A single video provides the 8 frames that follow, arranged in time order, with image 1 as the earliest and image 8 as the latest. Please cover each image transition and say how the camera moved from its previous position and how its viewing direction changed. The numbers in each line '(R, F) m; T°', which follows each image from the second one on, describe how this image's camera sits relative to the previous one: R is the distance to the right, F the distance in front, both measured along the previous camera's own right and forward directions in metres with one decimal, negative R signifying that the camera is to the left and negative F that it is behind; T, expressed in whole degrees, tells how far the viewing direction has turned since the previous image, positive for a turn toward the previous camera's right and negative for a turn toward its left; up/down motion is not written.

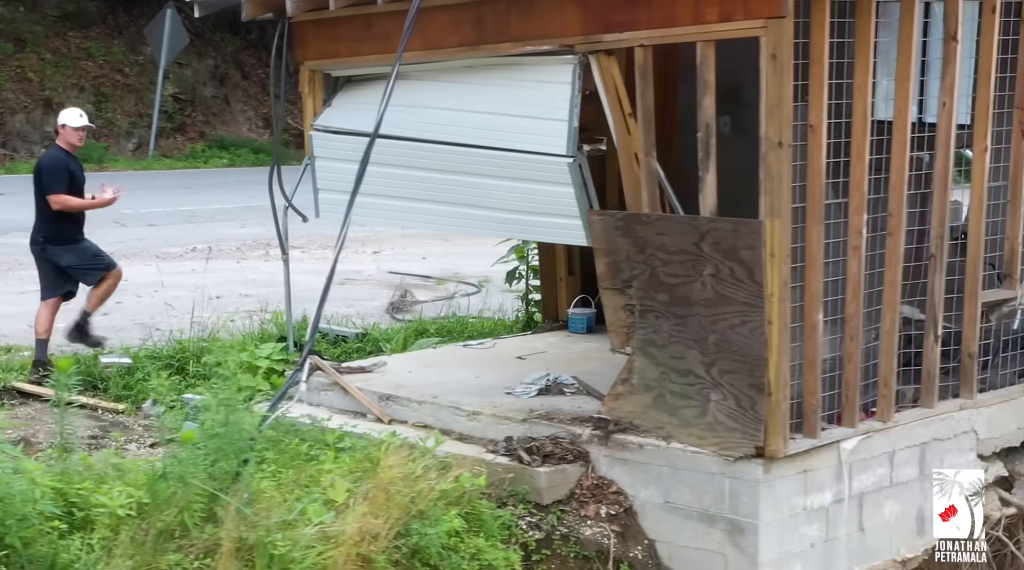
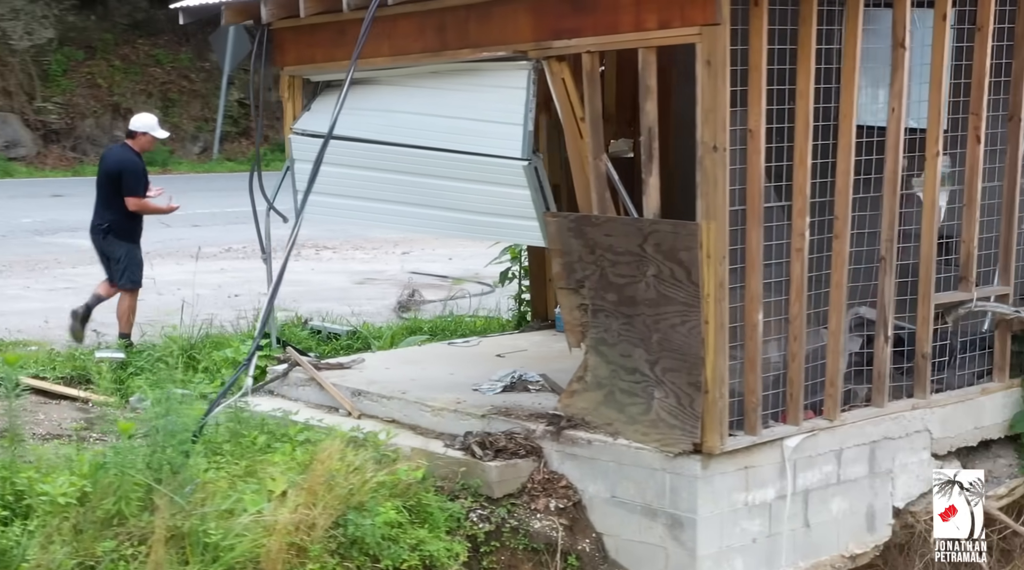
(+0.4, -0.2) m; -2°
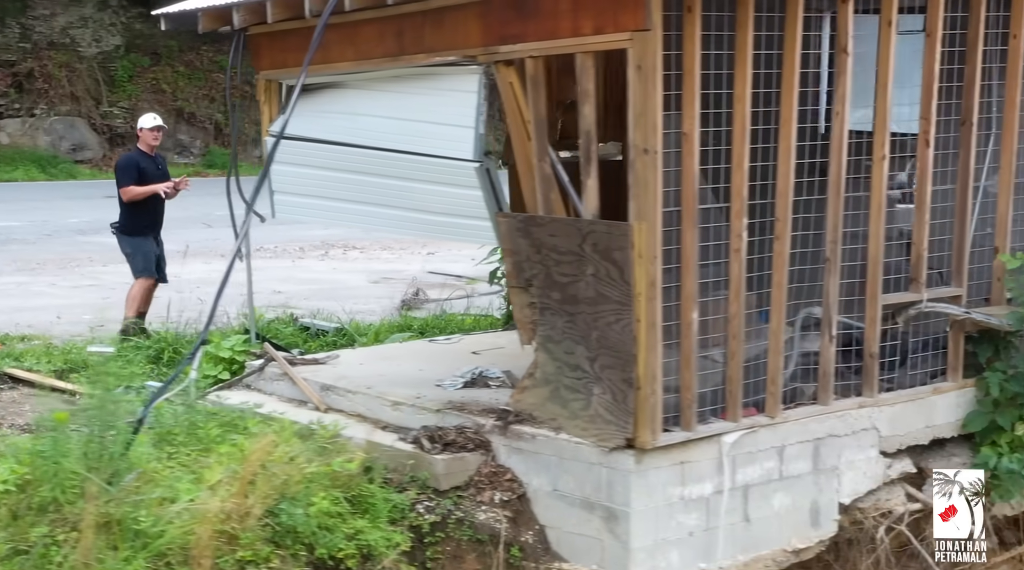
(+0.4, -0.2) m; -2°
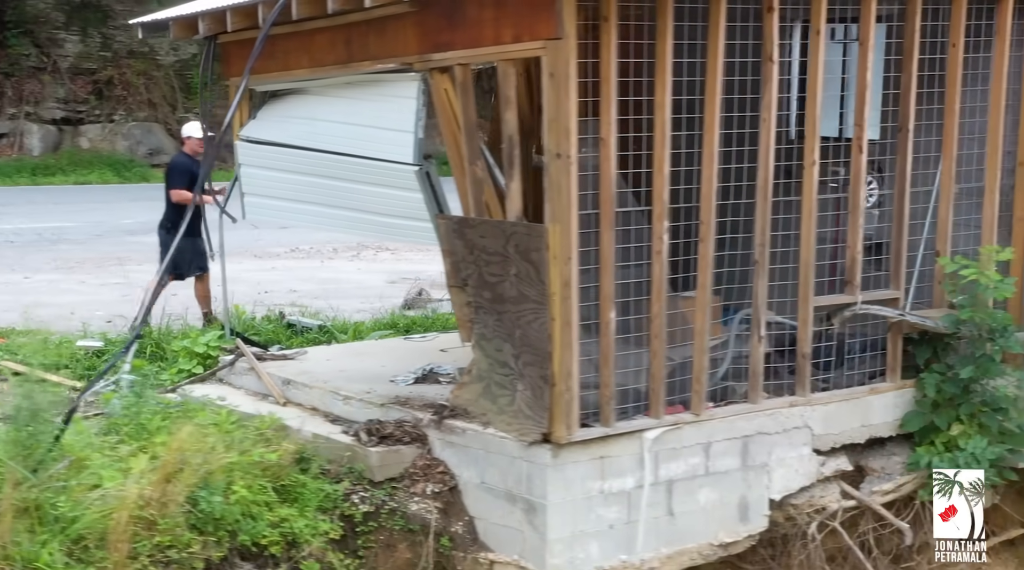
(+0.6, -0.2) m; -2°
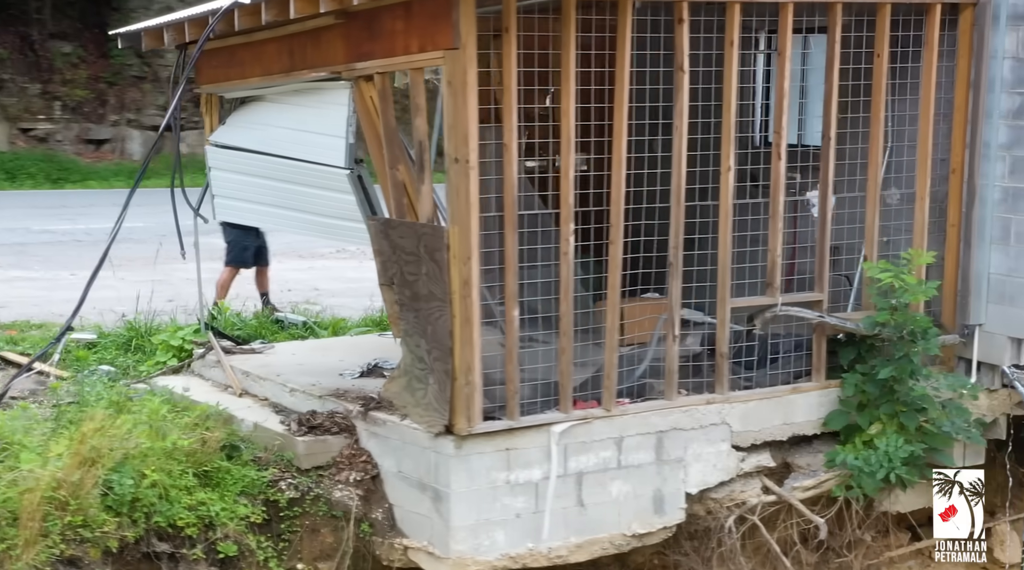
(+0.7, -0.3) m; -3°
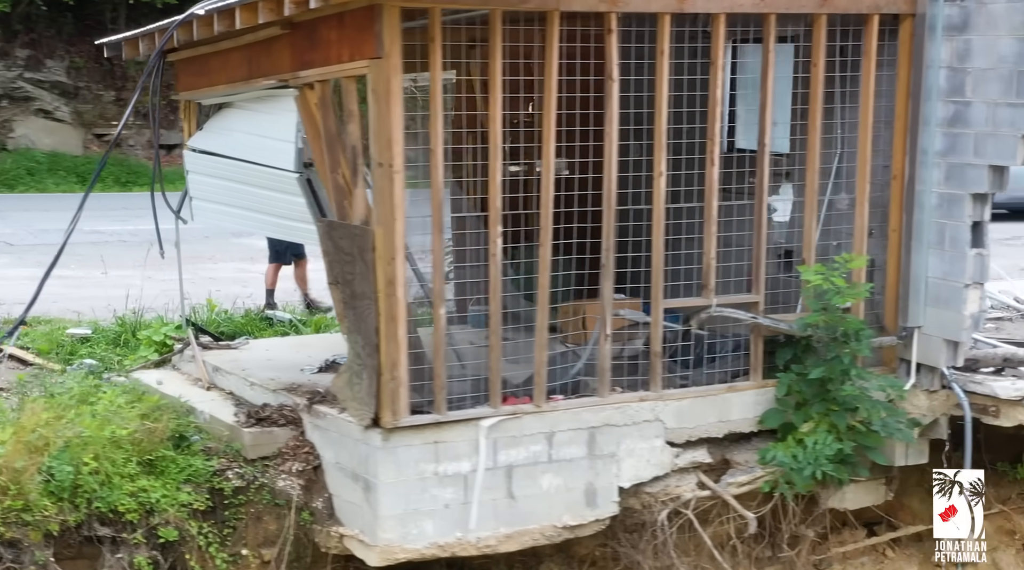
(+0.6, -0.2) m; -2°
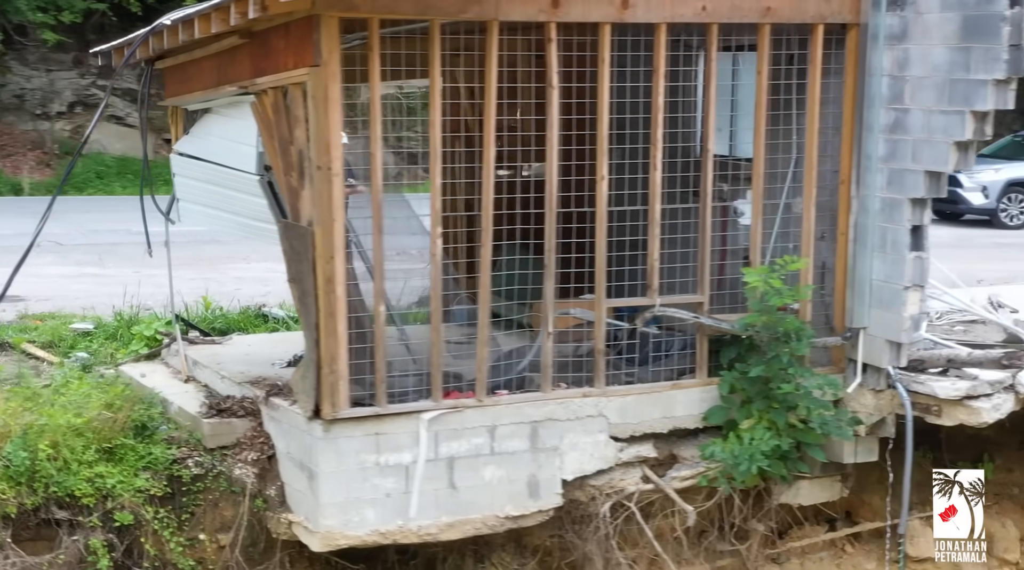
(+0.6, -0.3) m; -2°
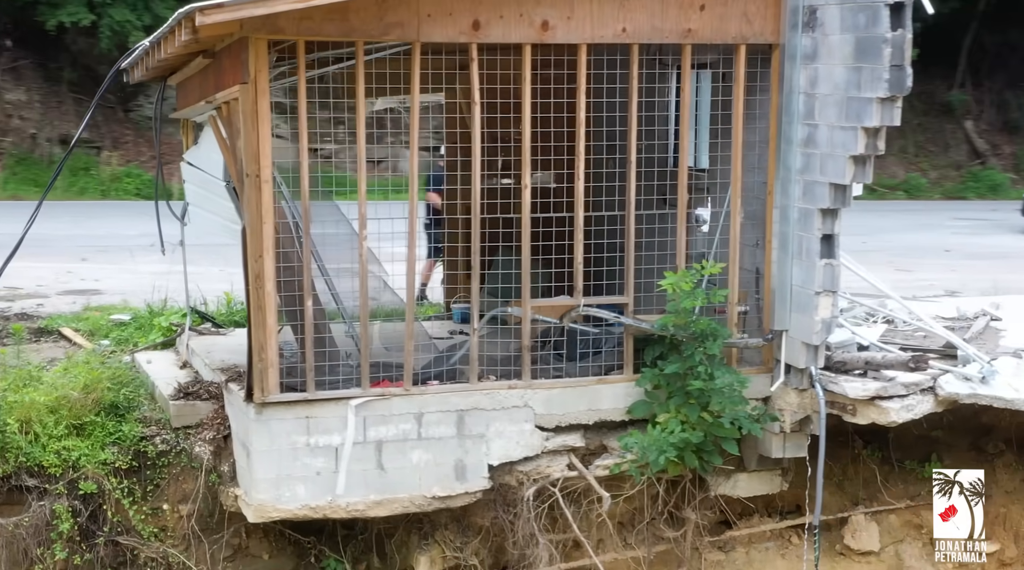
(+1.1, -0.6) m; -5°
